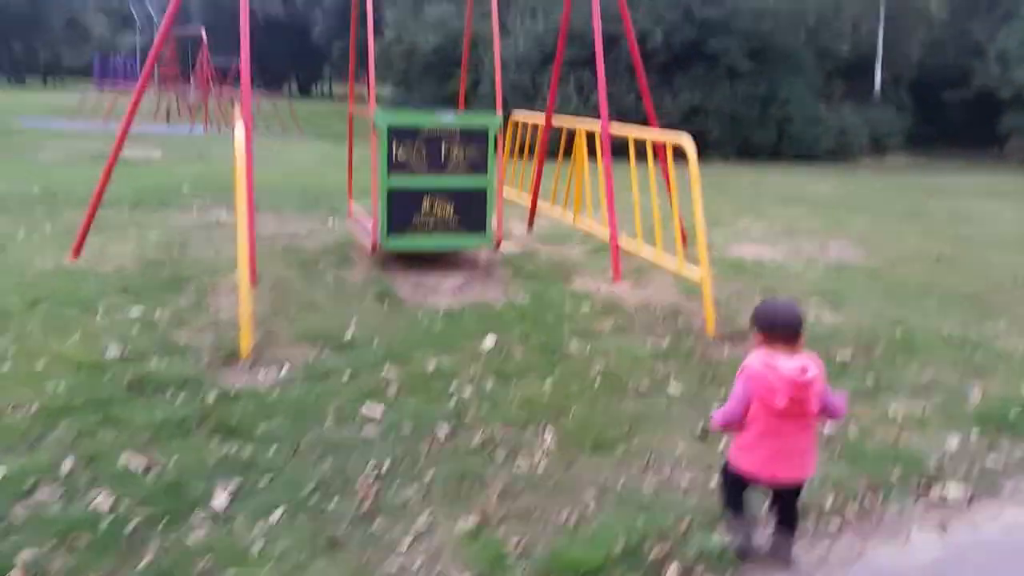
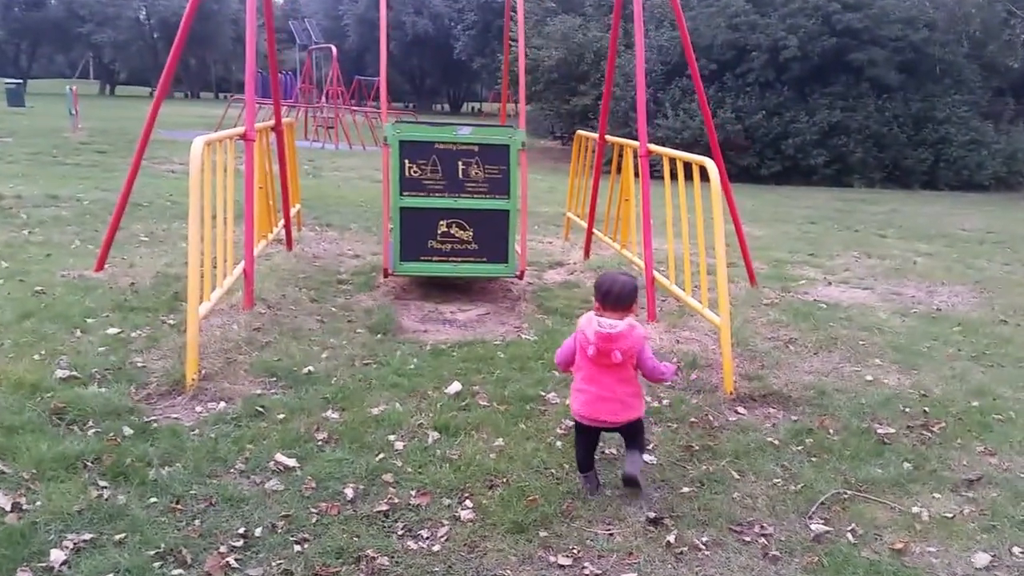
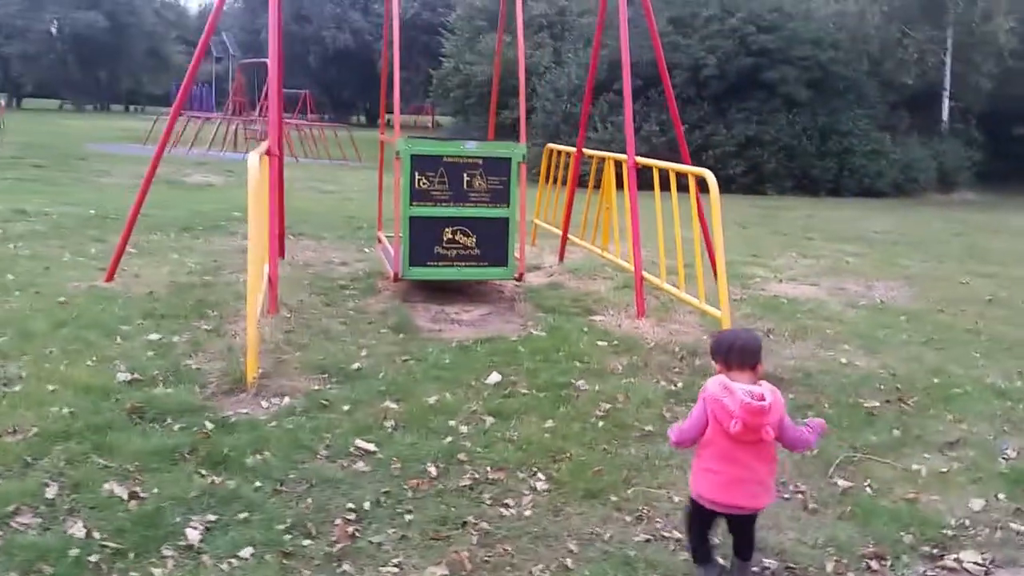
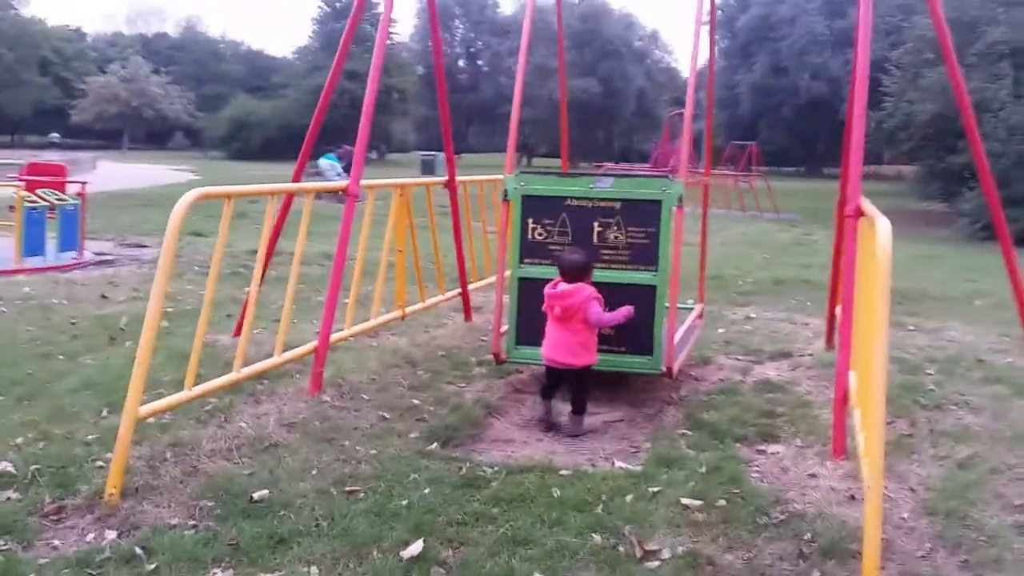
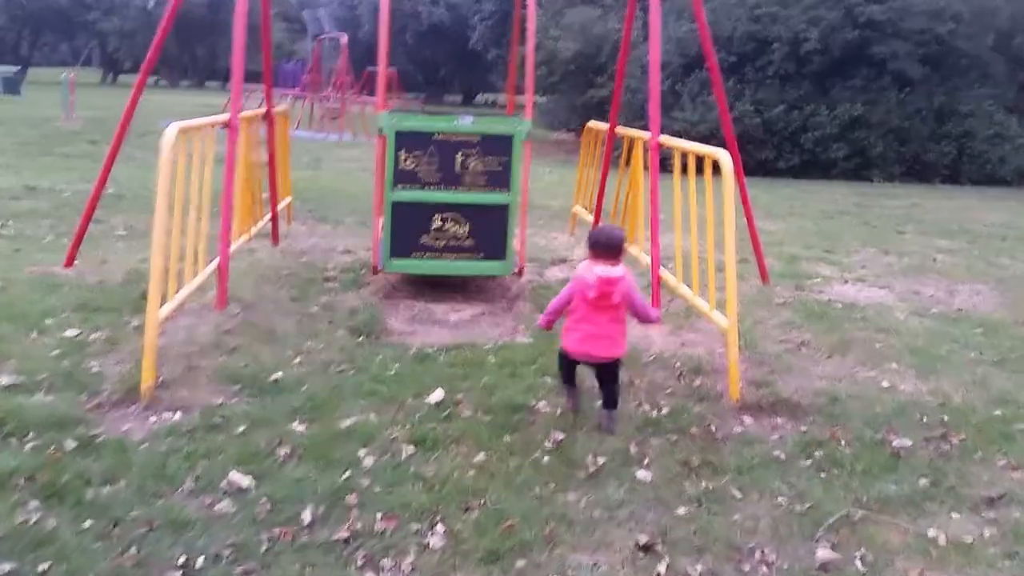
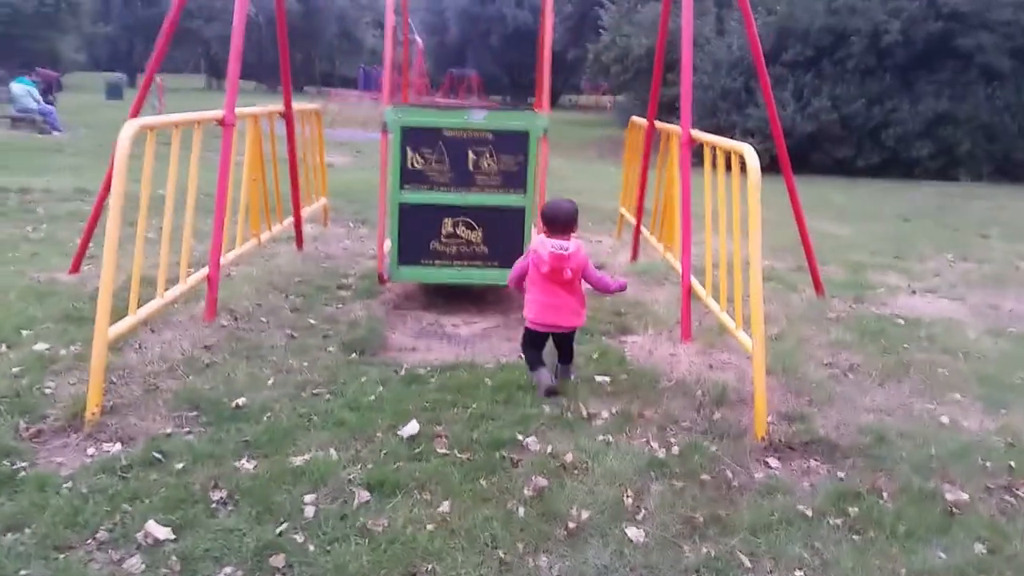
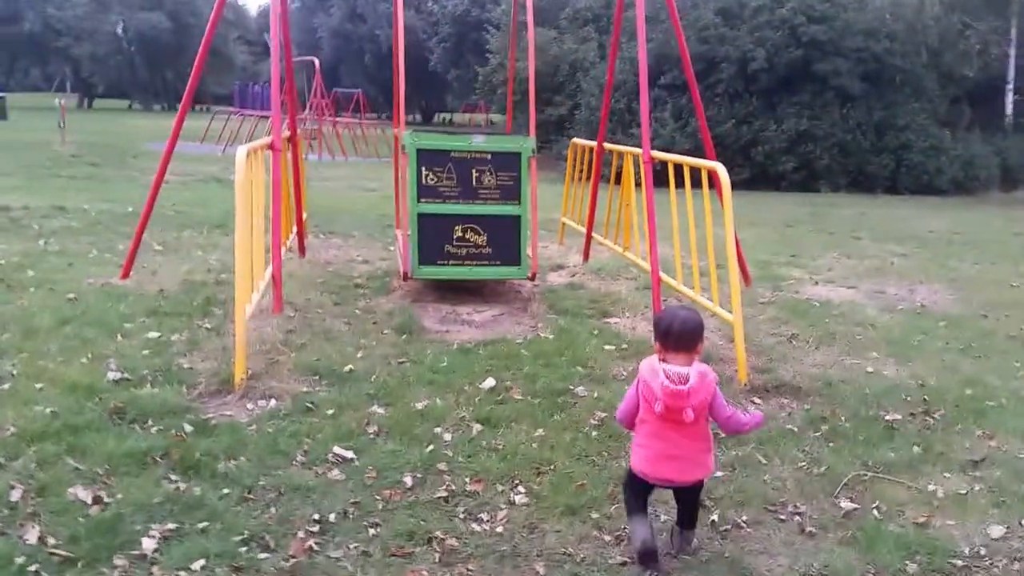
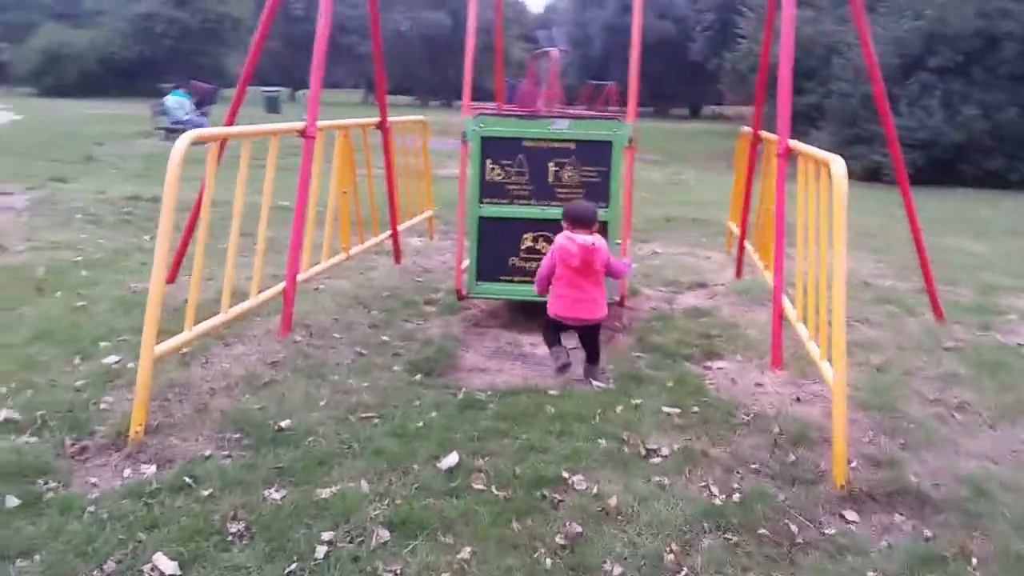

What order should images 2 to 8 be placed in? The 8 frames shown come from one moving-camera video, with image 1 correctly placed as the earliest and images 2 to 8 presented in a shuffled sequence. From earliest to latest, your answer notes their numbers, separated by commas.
3, 7, 2, 5, 6, 8, 4
